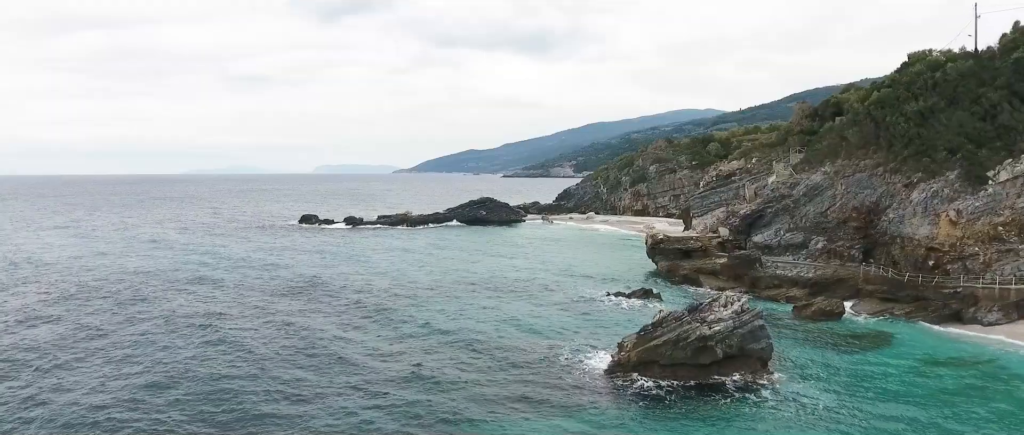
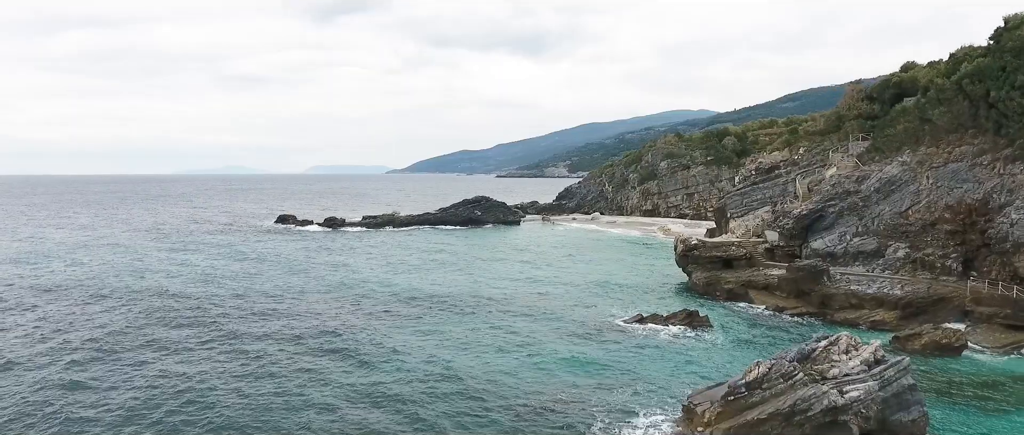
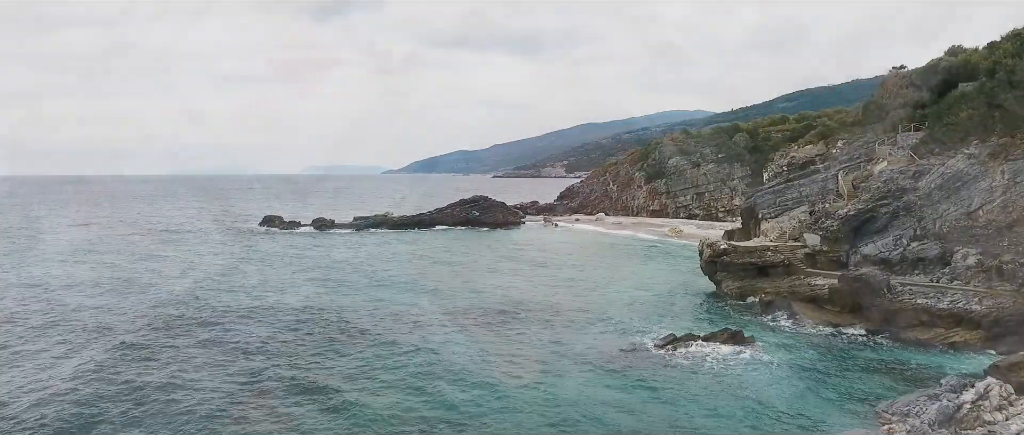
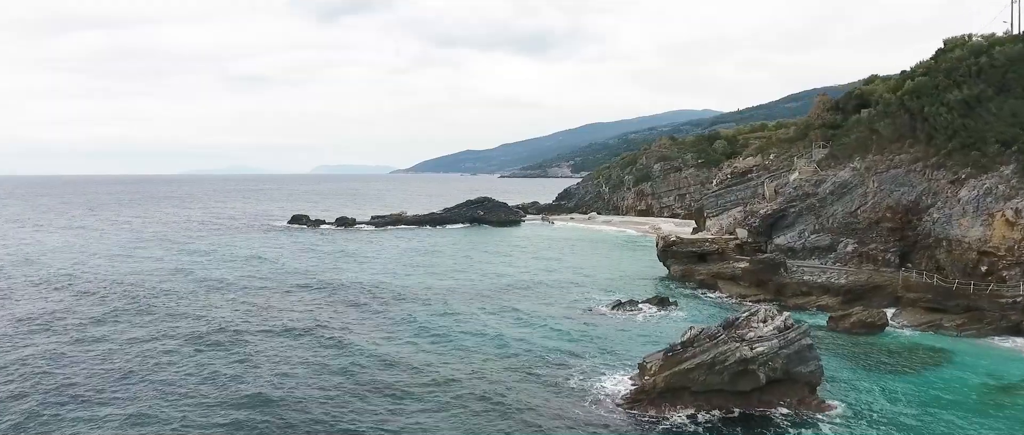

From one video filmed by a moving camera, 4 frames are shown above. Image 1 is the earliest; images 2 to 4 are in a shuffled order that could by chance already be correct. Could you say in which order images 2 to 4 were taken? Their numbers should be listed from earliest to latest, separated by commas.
4, 2, 3
